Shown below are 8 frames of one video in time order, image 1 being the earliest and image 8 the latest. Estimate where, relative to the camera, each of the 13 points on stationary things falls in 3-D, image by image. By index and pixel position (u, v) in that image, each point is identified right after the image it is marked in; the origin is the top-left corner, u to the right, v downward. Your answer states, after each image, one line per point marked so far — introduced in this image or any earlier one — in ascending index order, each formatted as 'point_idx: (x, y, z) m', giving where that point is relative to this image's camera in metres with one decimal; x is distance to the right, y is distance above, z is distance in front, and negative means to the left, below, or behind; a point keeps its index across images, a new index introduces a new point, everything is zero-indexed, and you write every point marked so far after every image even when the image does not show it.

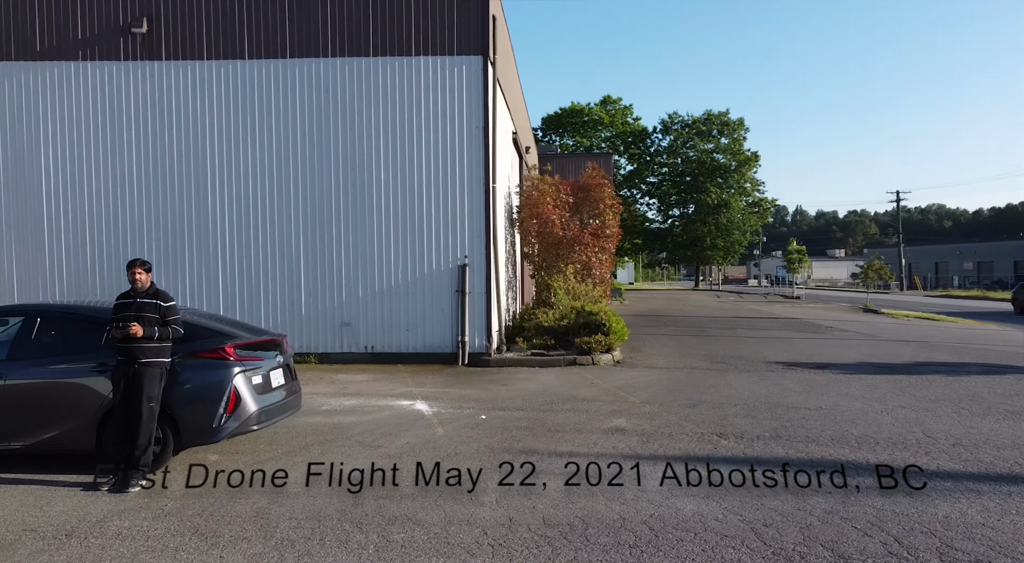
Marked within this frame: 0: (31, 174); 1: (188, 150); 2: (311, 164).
0: (-7.7, +1.6, +12.9) m
1: (-5.2, +2.0, +12.7) m
2: (-3.3, +1.8, +12.5) m
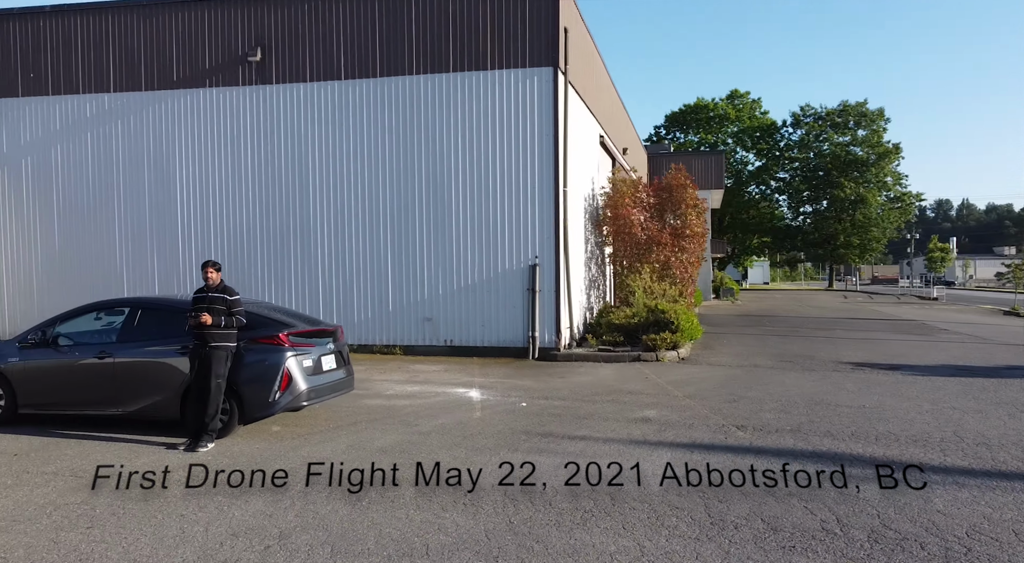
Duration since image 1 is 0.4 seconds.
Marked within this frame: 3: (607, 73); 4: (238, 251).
0: (-6.4, +1.7, +14.8) m
1: (-4.0, +2.1, +14.2) m
2: (-2.1, +1.9, +13.7) m
3: (+2.2, +5.0, +18.9) m
4: (-4.9, +0.6, +14.5) m
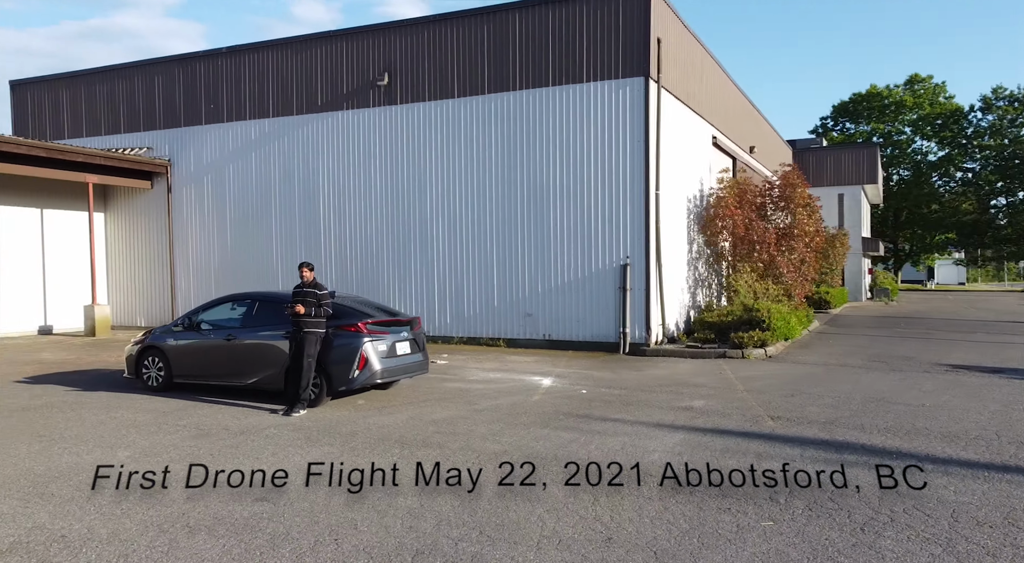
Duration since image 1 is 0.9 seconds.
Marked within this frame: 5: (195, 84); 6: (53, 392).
0: (-4.2, +1.7, +17.1) m
1: (-2.0, +2.1, +16.0) m
2: (-0.2, +1.9, +15.1) m
3: (+5.0, +5.0, +19.2) m
4: (-2.9, +0.6, +16.5) m
5: (-7.2, +4.5, +18.5) m
6: (-5.7, -1.3, +10.1) m
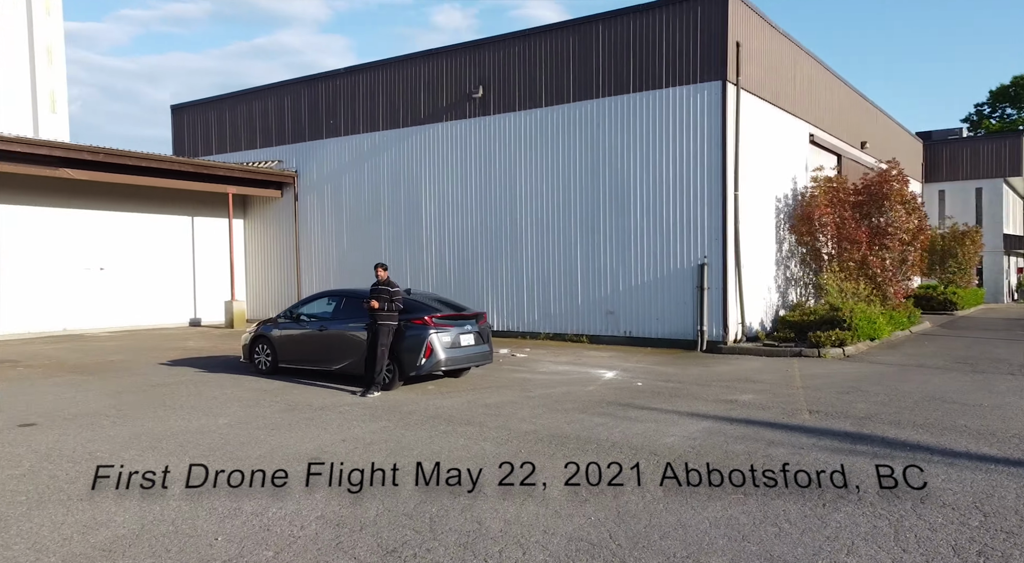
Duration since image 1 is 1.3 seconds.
0: (-2.1, +1.8, +18.5) m
1: (-0.1, +2.1, +17.0) m
2: (+1.5, +1.9, +15.9) m
3: (+7.4, +5.0, +19.0) m
4: (-0.9, +0.6, +17.7) m
5: (-4.9, +4.6, +20.4) m
6: (-4.8, -1.3, +11.9) m
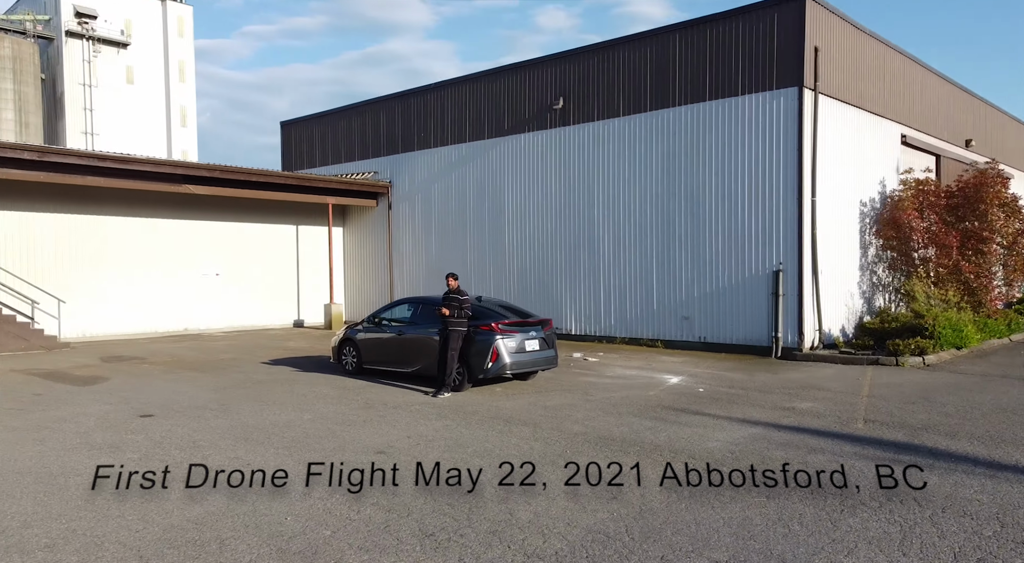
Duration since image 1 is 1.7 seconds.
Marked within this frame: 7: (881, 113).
0: (-0.2, +1.6, +19.2) m
1: (+1.6, +2.0, +17.5) m
2: (+3.0, +1.8, +16.1) m
3: (+9.3, +4.9, +18.5) m
4: (+0.9, +0.5, +18.2) m
5: (-2.6, +4.4, +21.4) m
6: (-3.7, -1.4, +13.0) m
7: (+7.7, +3.5, +17.0) m
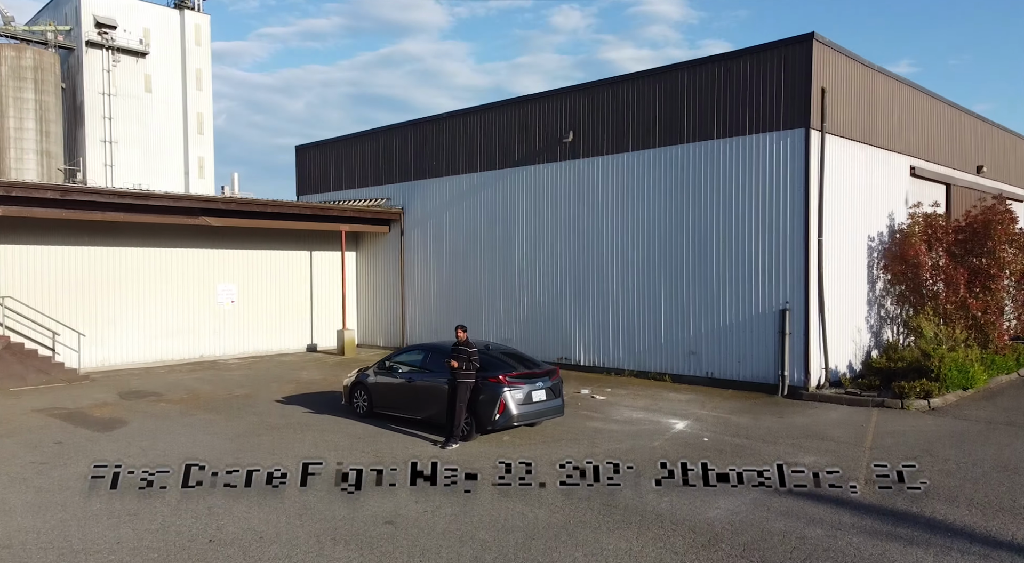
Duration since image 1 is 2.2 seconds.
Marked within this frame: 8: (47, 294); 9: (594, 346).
0: (+0.1, +0.9, +19.4) m
1: (+1.8, +1.3, +17.6) m
2: (+3.2, +1.1, +16.3) m
3: (+9.5, +4.2, +18.6) m
4: (+1.1, -0.2, +18.4) m
5: (-2.4, +3.7, +21.7) m
6: (-3.5, -2.1, +13.2) m
7: (+7.9, +2.8, +17.0) m
8: (-10.2, -0.3, +17.7) m
9: (+1.8, -1.4, +17.8) m
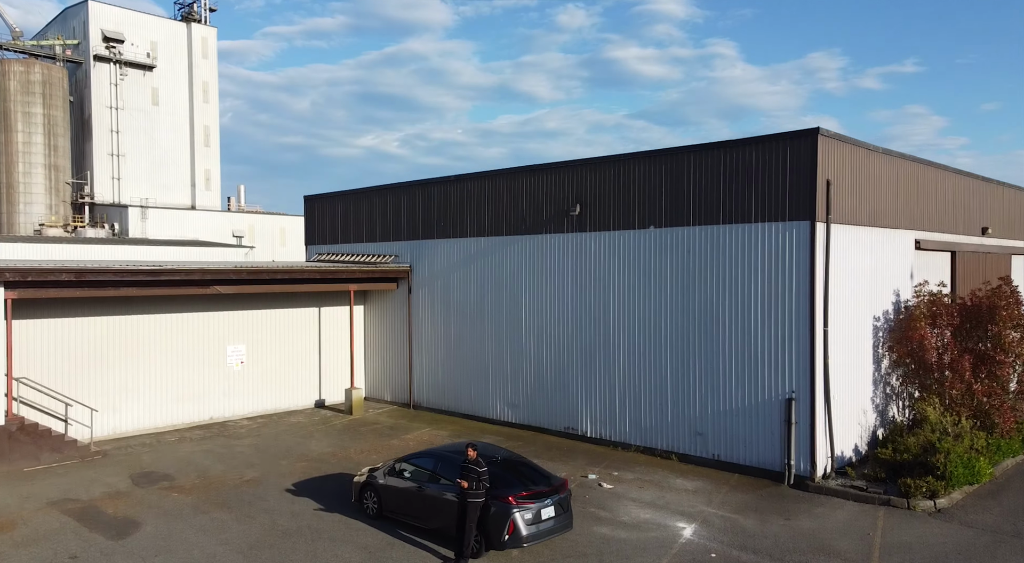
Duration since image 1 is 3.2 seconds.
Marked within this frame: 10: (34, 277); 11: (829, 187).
0: (+0.2, -0.7, +19.5) m
1: (+2.0, -0.3, +17.8) m
2: (+3.4, -0.5, +16.4) m
3: (+9.7, +2.5, +18.6) m
4: (+1.3, -1.8, +18.5) m
5: (-2.2, +2.1, +21.8) m
6: (-3.4, -3.7, +13.4) m
7: (+8.1, +1.2, +17.1) m
8: (-10.1, -1.9, +17.9) m
9: (+2.0, -3.1, +18.0) m
10: (-9.3, +0.1, +15.8) m
11: (+5.7, +1.7, +14.5) m
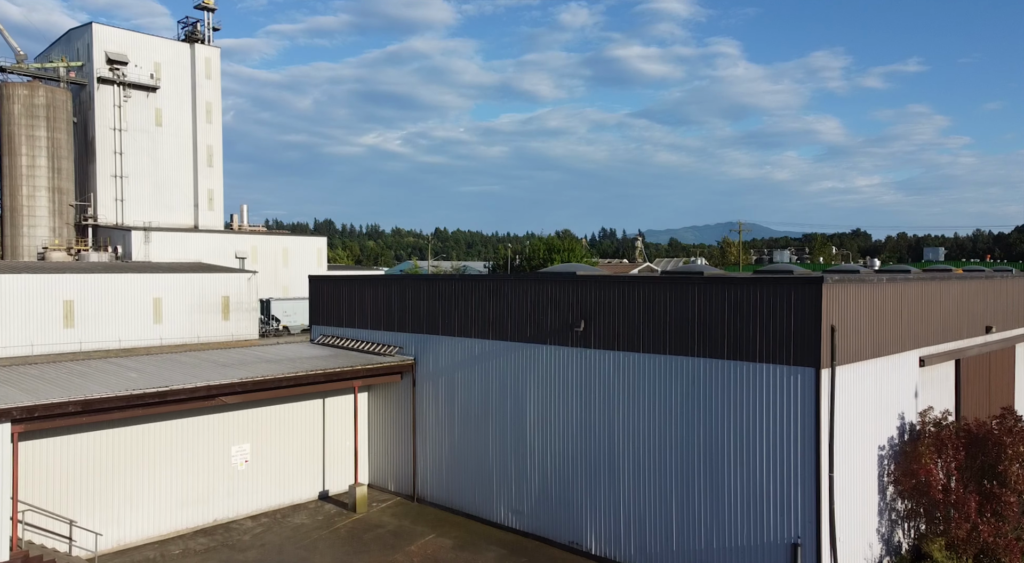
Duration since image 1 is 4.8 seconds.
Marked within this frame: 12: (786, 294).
0: (+0.4, -3.3, +19.5) m
1: (+2.1, -3.0, +17.8) m
2: (+3.5, -3.2, +16.4) m
3: (+9.8, -0.1, +18.6) m
4: (+1.4, -4.5, +18.5) m
5: (-2.0, -0.5, +21.9) m
6: (-3.3, -6.3, +13.4) m
7: (+8.2, -1.5, +17.1) m
8: (-10.0, -4.5, +17.9) m
9: (+2.1, -5.7, +17.9) m
10: (-9.2, -2.5, +15.8) m
11: (+5.8, -0.9, +14.5) m
12: (+5.0, -0.2, +14.7) m
